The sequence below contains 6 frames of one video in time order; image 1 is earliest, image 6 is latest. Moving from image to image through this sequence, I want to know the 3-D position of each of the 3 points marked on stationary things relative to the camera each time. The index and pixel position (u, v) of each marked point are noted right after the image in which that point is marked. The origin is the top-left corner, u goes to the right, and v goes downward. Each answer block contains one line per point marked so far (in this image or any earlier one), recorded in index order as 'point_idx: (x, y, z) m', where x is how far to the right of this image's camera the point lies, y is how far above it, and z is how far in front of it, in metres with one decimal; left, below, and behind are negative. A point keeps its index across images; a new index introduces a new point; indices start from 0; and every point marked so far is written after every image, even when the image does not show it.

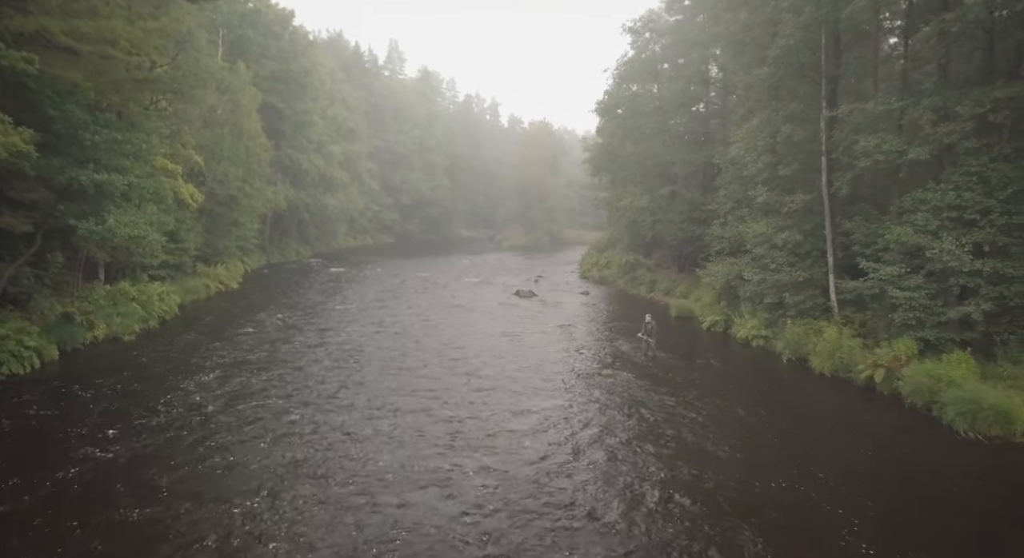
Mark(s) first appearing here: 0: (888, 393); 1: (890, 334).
0: (+9.7, -3.0, +17.1) m
1: (+10.8, -1.6, +19.0) m
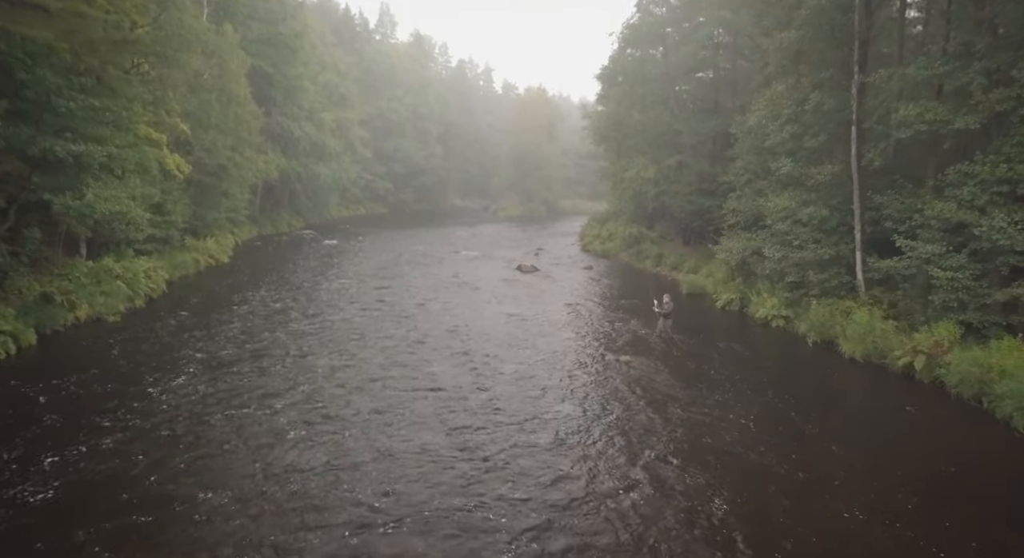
0: (+10.1, -2.5, +16.0) m
1: (+11.1, -1.0, +17.8) m
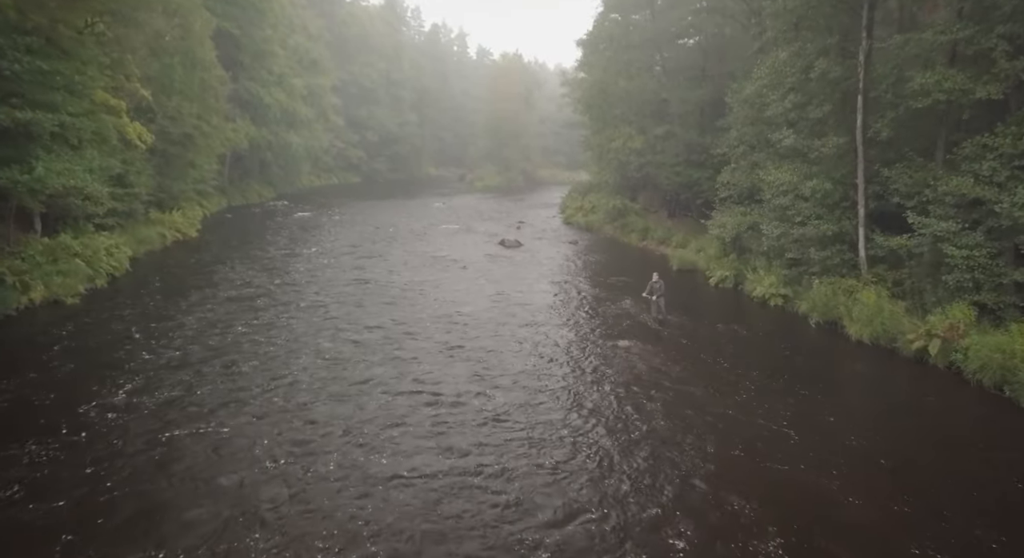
0: (+10.0, -2.0, +15.4) m
1: (+11.0, -0.5, +17.1) m
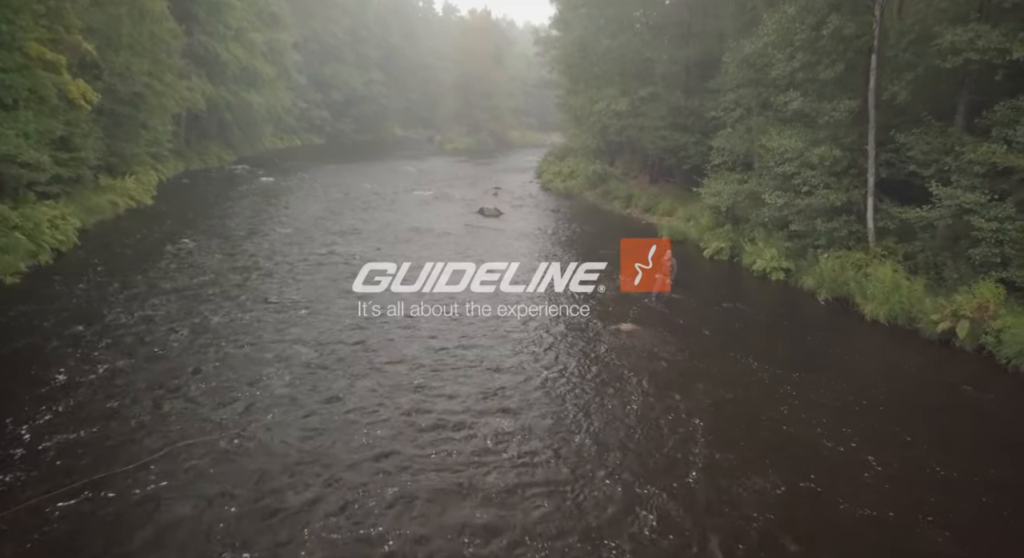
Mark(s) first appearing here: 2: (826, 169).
0: (+10.0, -1.5, +14.4) m
1: (+10.9, +0.1, +16.1) m
2: (+9.4, +3.3, +19.9) m
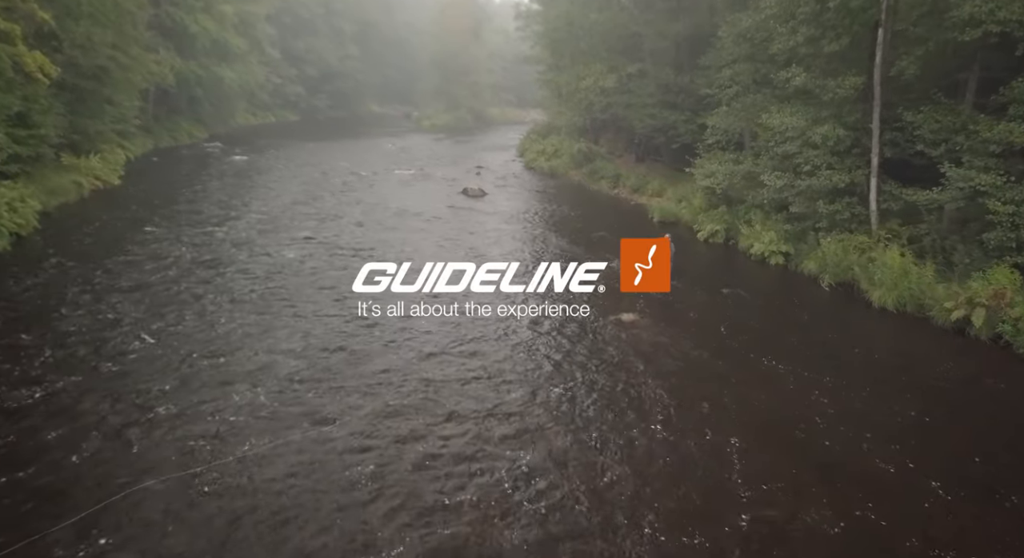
0: (+9.9, -1.2, +13.9) m
1: (+10.7, +0.5, +15.5) m
2: (+9.2, +3.8, +19.2) m
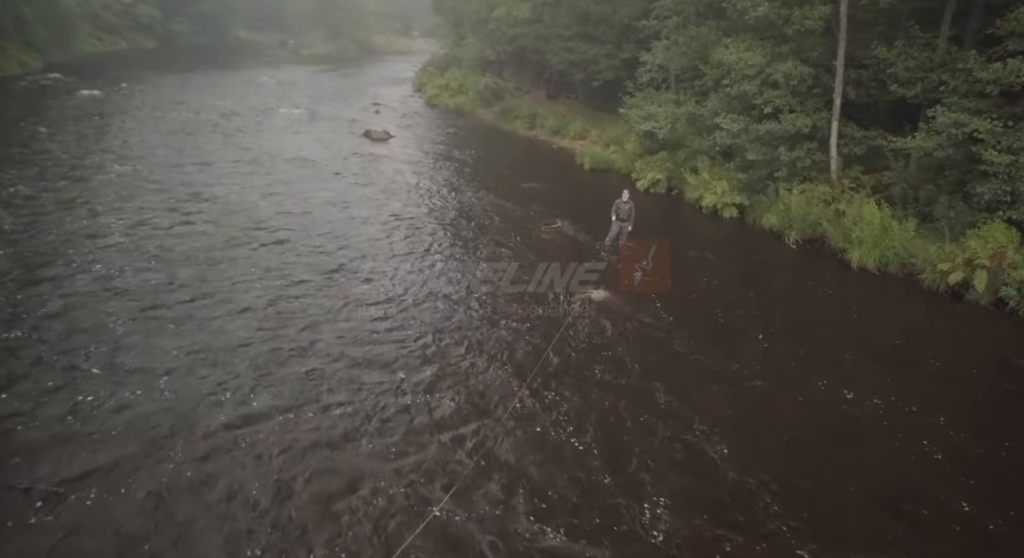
0: (+9.0, -0.5, +12.8) m
1: (+9.5, +1.5, +14.4) m
2: (+7.3, +5.0, +17.4) m
